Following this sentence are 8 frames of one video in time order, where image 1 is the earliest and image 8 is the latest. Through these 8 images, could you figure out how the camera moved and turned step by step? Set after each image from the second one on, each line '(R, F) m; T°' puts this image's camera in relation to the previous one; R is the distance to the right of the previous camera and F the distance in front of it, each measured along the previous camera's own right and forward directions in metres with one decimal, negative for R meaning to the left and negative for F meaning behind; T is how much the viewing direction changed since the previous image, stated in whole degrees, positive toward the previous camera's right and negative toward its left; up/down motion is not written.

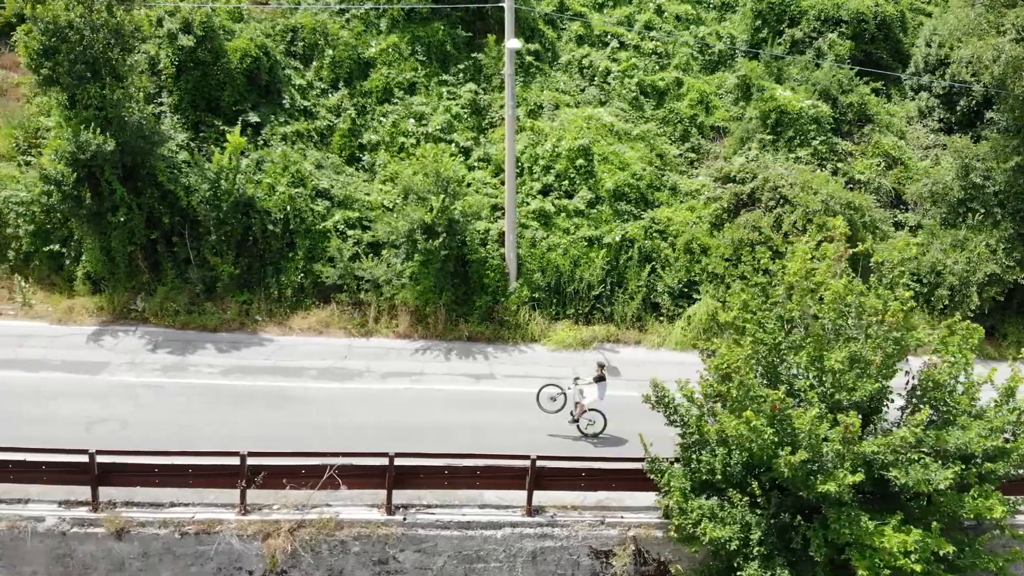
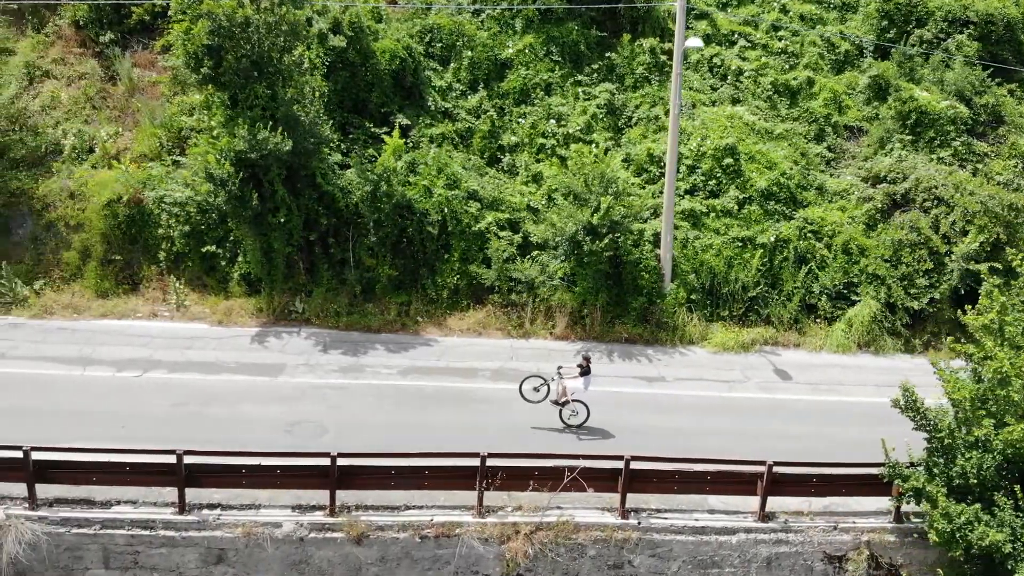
(-3.0, +0.2) m; +1°
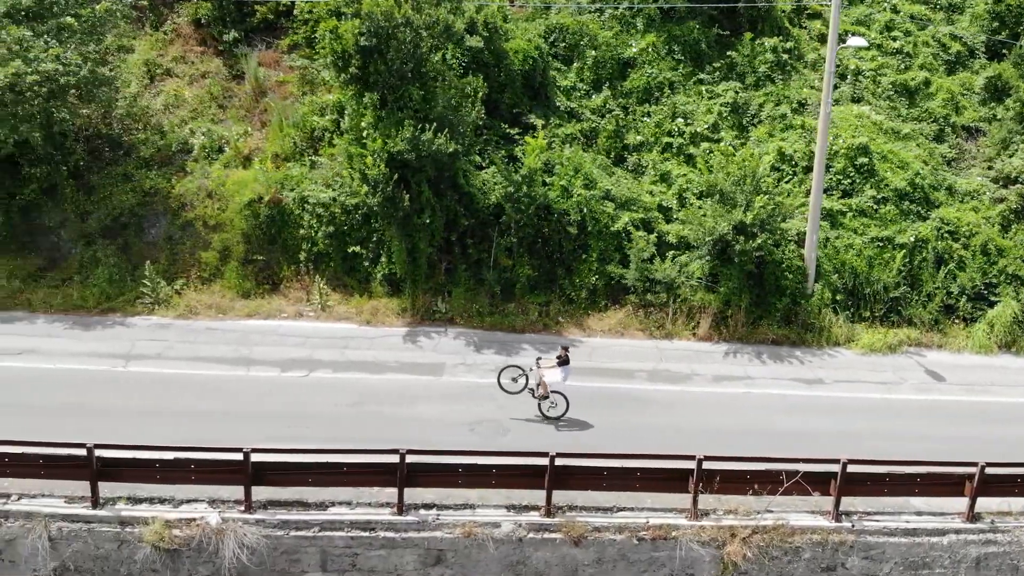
(-2.6, +0.1) m; +1°
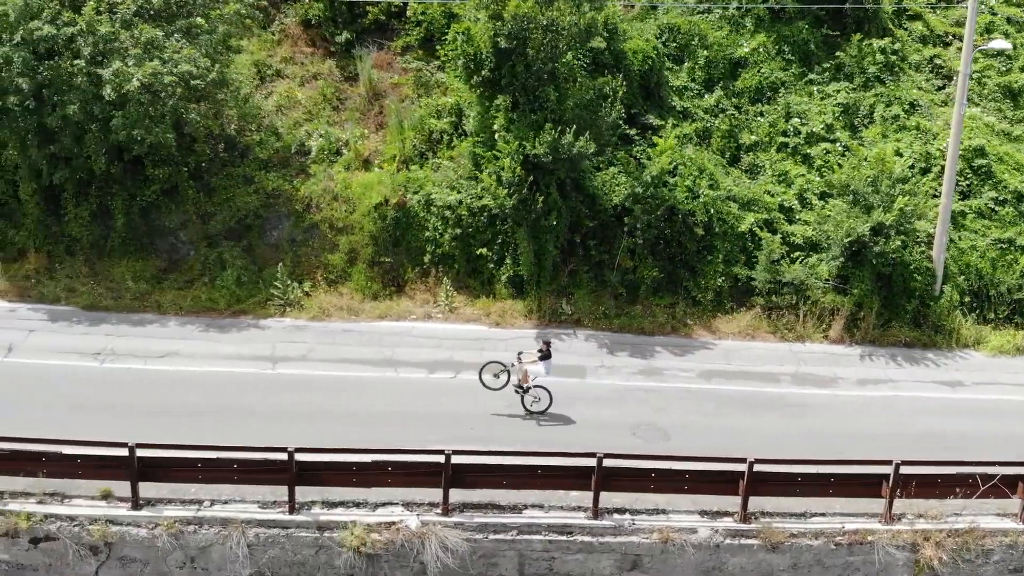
(-2.3, 0.0) m; 0°
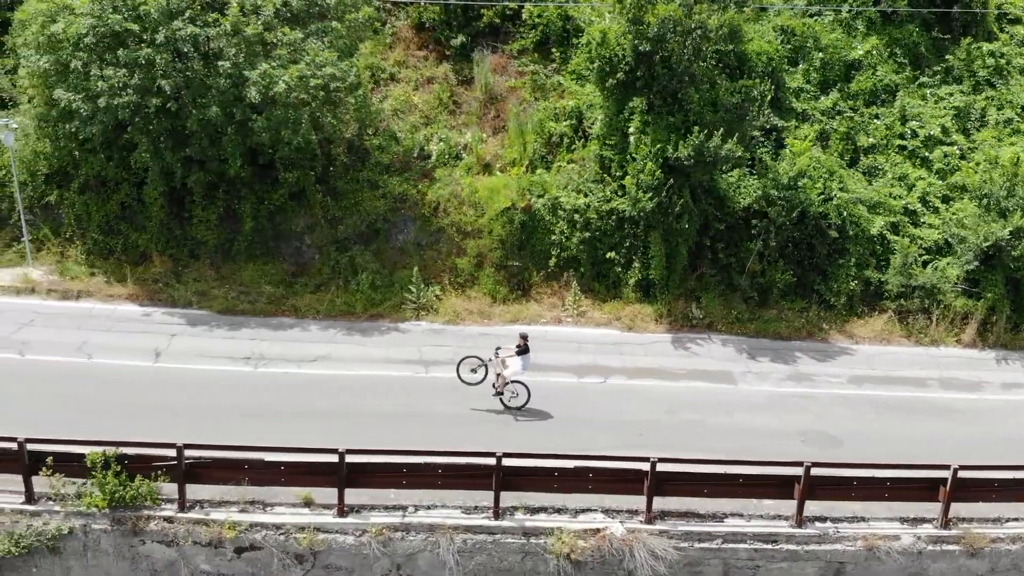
(-2.4, +0.1) m; +1°
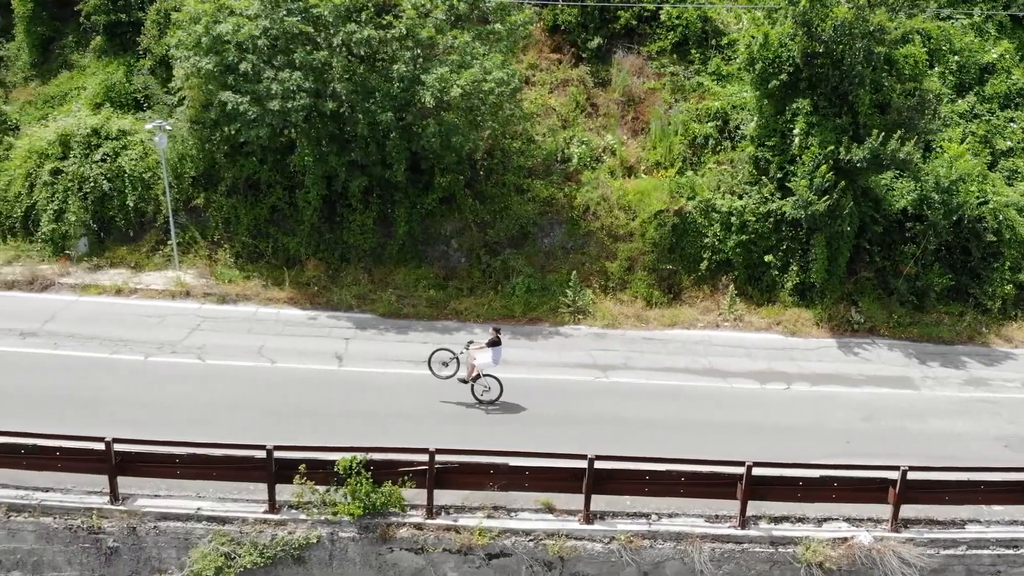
(-2.9, +0.1) m; +1°
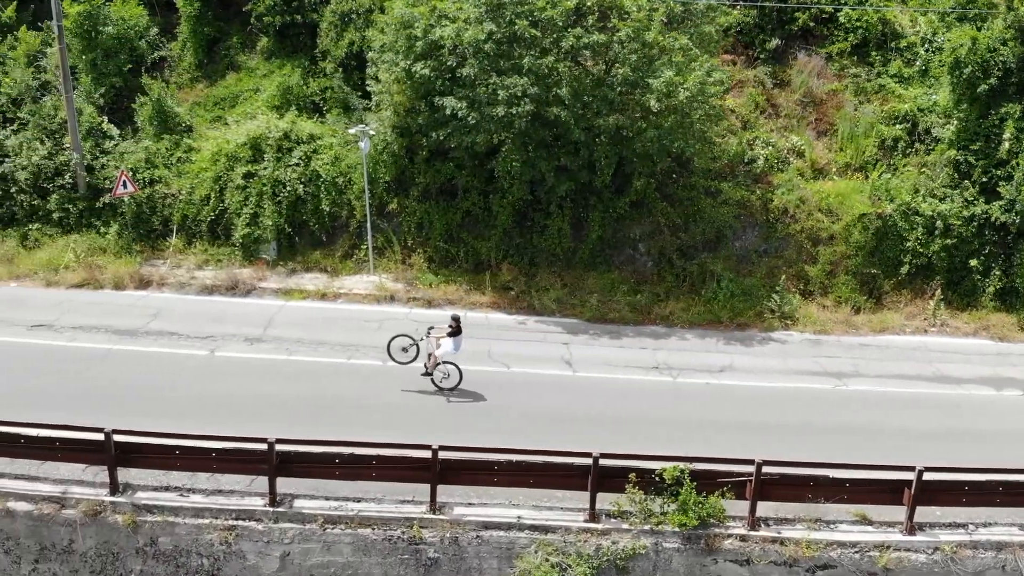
(-3.6, +0.1) m; +1°
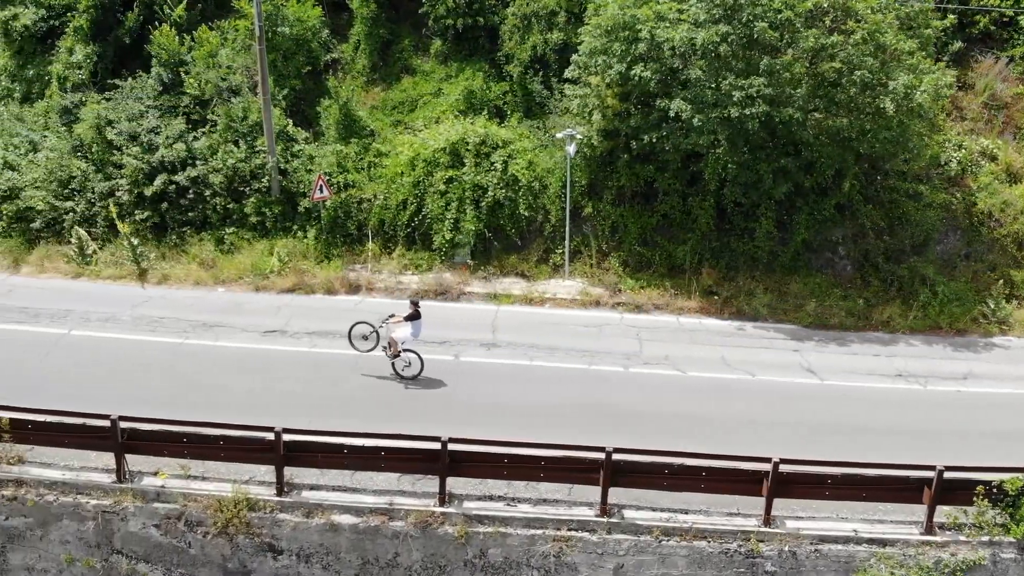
(-3.8, +0.1) m; +1°
